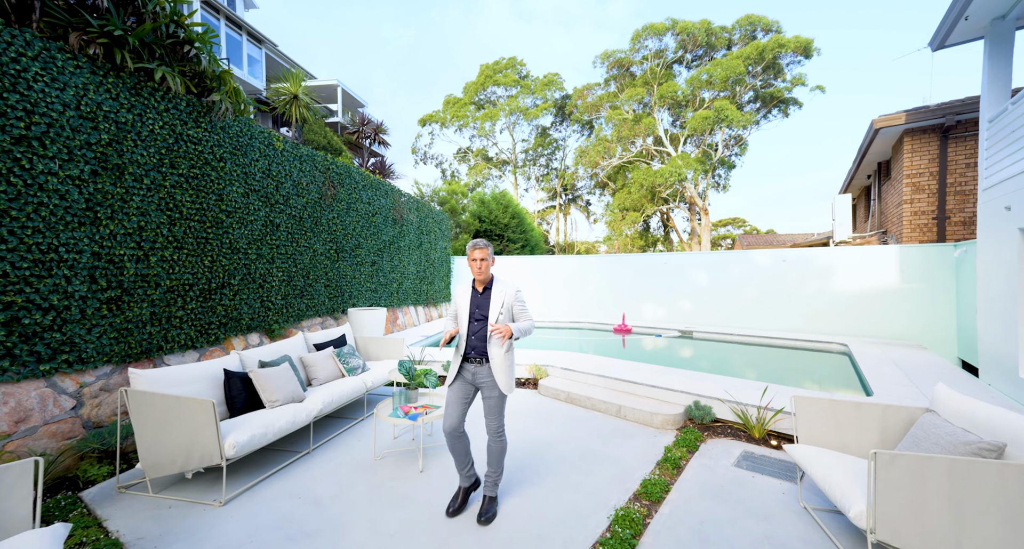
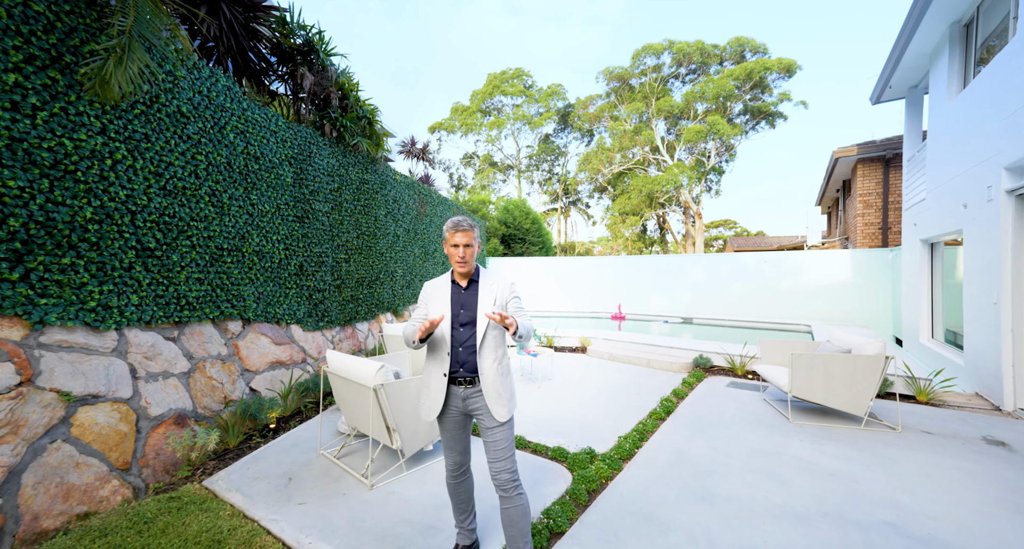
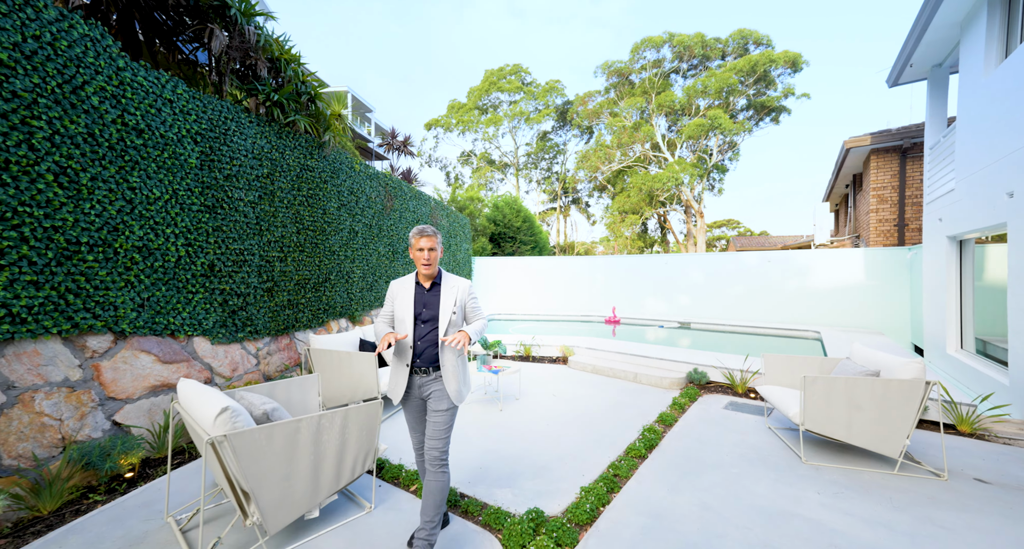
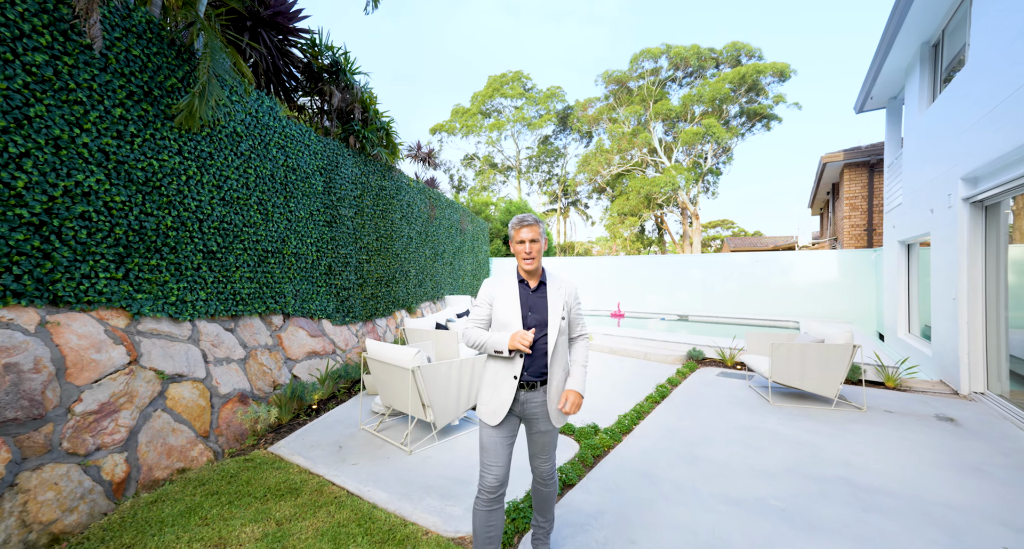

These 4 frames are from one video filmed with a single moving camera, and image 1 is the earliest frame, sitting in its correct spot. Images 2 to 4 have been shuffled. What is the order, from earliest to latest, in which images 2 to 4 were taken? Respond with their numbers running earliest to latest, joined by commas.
3, 2, 4
